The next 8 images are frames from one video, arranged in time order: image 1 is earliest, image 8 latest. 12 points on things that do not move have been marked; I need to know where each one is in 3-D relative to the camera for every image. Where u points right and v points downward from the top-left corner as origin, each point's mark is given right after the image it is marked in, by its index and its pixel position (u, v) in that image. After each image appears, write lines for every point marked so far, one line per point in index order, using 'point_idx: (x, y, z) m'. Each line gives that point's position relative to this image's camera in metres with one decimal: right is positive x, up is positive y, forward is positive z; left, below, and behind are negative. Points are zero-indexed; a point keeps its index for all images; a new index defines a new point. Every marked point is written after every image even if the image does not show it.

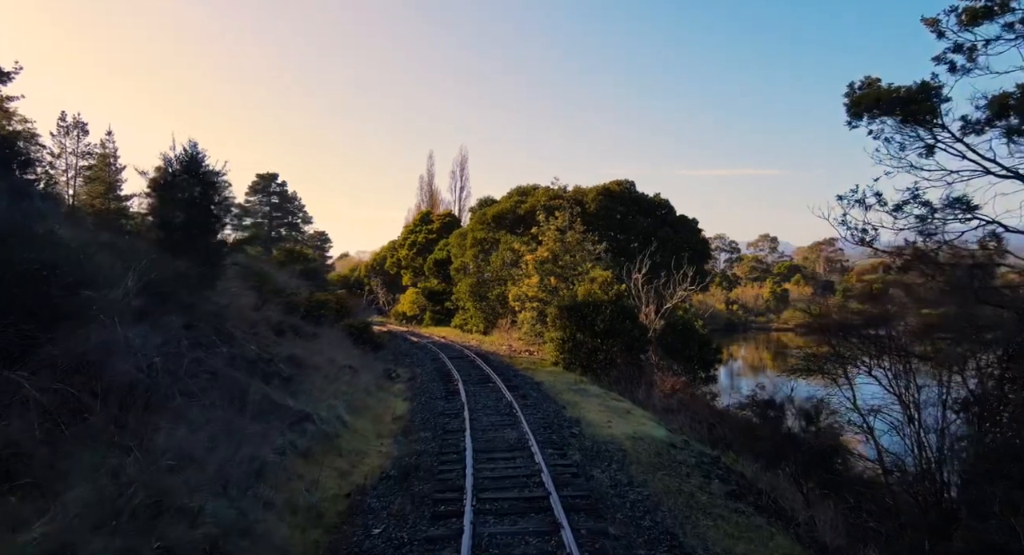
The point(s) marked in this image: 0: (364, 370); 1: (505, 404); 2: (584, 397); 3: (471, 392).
0: (-4.0, -2.6, +18.3) m
1: (-0.2, -2.9, +15.3) m
2: (+1.9, -3.2, +17.9) m
3: (-1.0, -2.9, +17.1) m
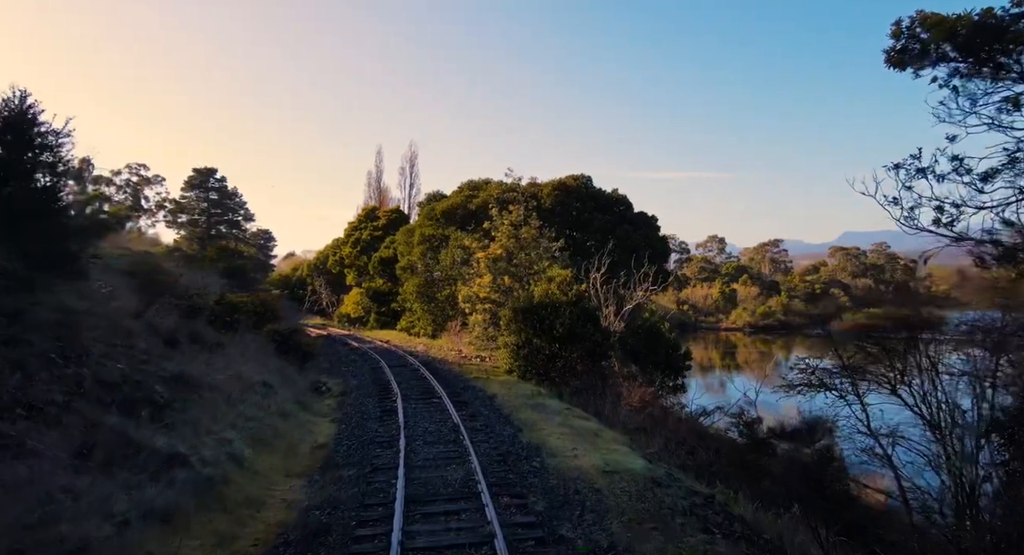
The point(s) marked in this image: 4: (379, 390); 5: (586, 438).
0: (-5.2, -2.5, +15.4) m
1: (-1.2, -2.9, +12.8) m
2: (+0.7, -3.2, +15.5) m
3: (-2.2, -2.9, +14.5) m
4: (-3.5, -3.0, +17.6) m
5: (+1.4, -3.2, +13.1) m
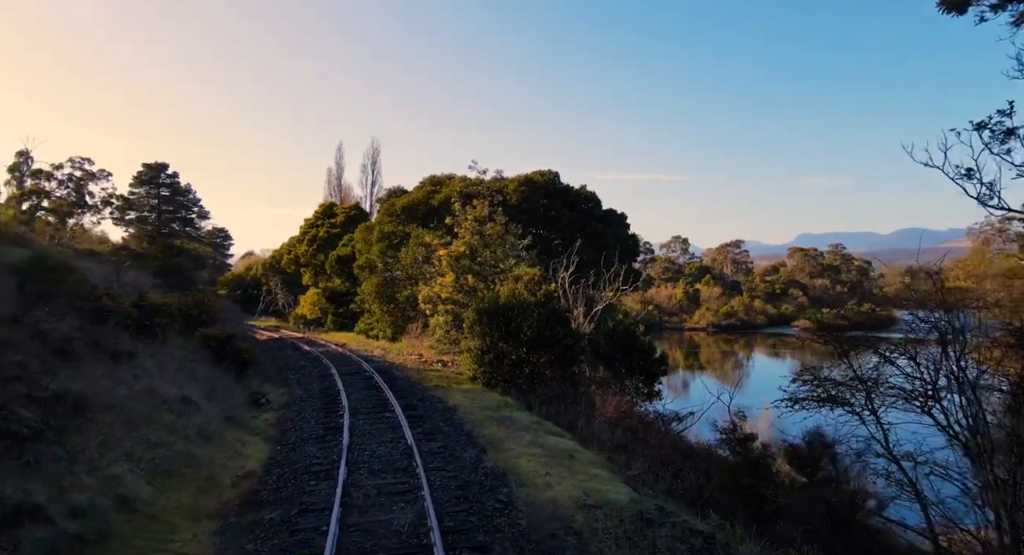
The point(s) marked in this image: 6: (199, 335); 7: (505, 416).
0: (-6.0, -2.5, +13.4) m
1: (-1.8, -2.8, +10.9) m
2: (0.0, -3.2, +13.8) m
3: (-2.9, -2.9, +12.6) m
4: (-4.4, -2.9, +15.7) m
5: (+0.8, -3.1, +11.4) m
6: (-8.1, -1.5, +17.3) m
7: (-0.2, -3.2, +15.6) m
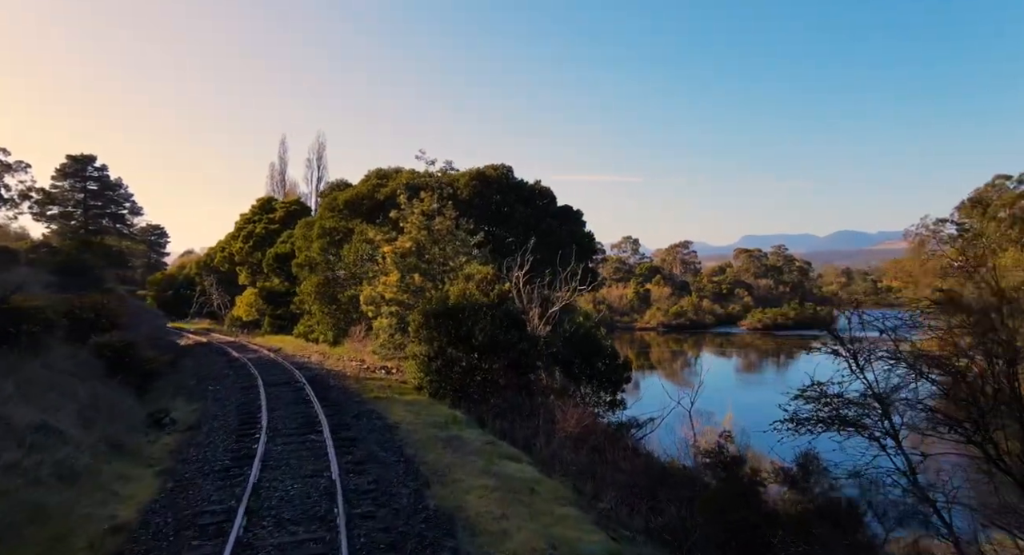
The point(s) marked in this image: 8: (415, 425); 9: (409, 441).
0: (-6.8, -2.4, +10.9) m
1: (-2.5, -2.8, +8.8) m
2: (-0.9, -3.1, +11.8) m
3: (-3.7, -2.8, +10.4) m
4: (-5.4, -2.9, +13.3) m
5: (+0.1, -3.1, +9.4) m
6: (-9.2, -1.4, +14.7) m
7: (-1.2, -3.2, +13.5) m
8: (-2.0, -3.1, +14.3) m
9: (-1.9, -3.1, +12.6) m
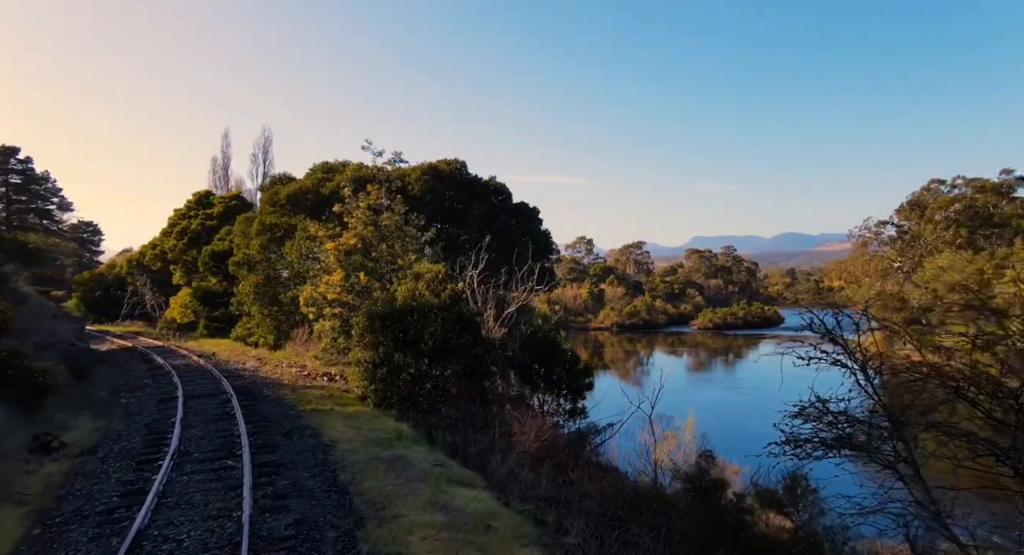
0: (-7.5, -2.4, +8.9) m
1: (-3.0, -2.8, +7.1) m
2: (-1.7, -3.1, +10.2) m
3: (-4.3, -2.8, +8.6) m
4: (-6.2, -2.9, +11.4) m
5: (-0.5, -3.1, +7.9) m
6: (-10.1, -1.4, +12.5) m
7: (-2.1, -3.1, +11.9) m
8: (-2.9, -3.1, +12.6) m
9: (-2.7, -3.0, +11.0) m
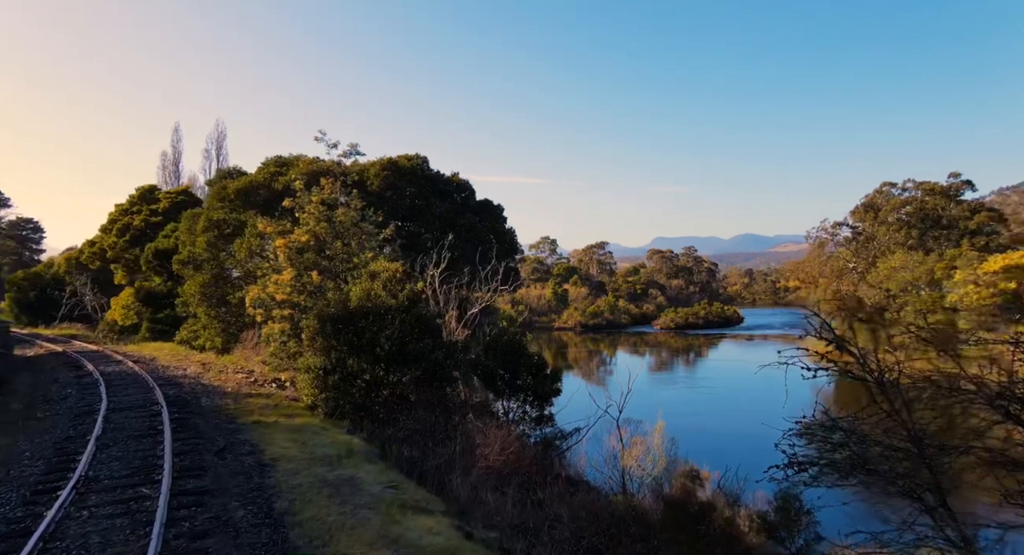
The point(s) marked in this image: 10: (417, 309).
0: (-7.9, -2.4, +7.3) m
1: (-3.3, -2.7, +5.7) m
2: (-2.2, -3.1, +8.9) m
3: (-4.7, -2.8, +7.2) m
4: (-6.8, -2.8, +9.9) m
5: (-0.9, -3.0, +6.7) m
6: (-10.8, -1.4, +10.8) m
7: (-2.7, -3.1, +10.6) m
8: (-3.6, -3.1, +11.3) m
9: (-3.3, -3.0, +9.6) m
10: (-2.4, -0.8, +17.0) m
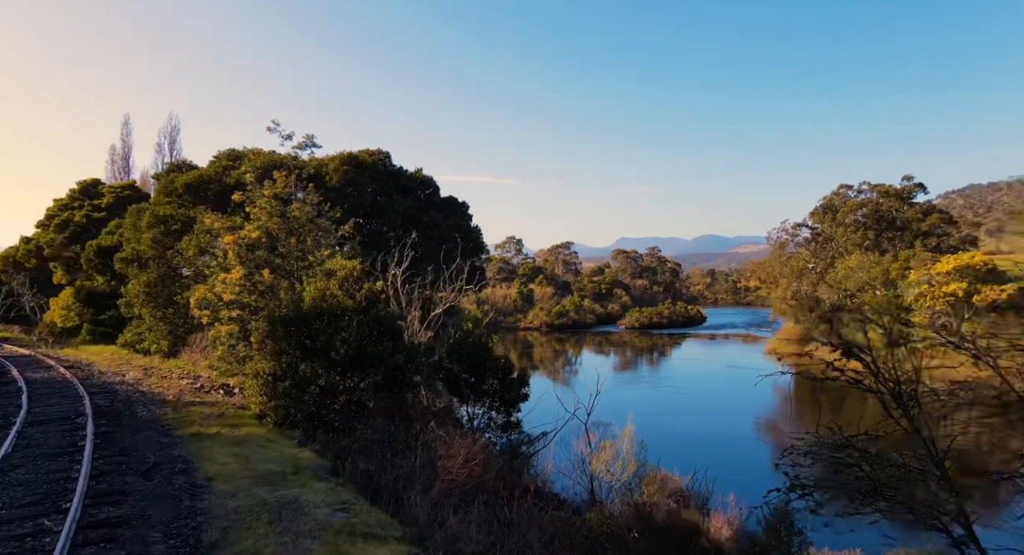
0: (-8.3, -2.3, +5.9) m
1: (-3.6, -2.7, +4.6) m
2: (-2.6, -3.0, +7.8) m
3: (-5.0, -2.7, +6.0) m
4: (-7.3, -2.8, +8.6) m
5: (-1.2, -3.0, +5.7) m
6: (-11.3, -1.3, +9.2) m
7: (-3.2, -3.1, +9.5) m
8: (-4.1, -3.1, +10.1) m
9: (-3.7, -3.0, +8.5) m
10: (-3.3, -0.8, +15.9) m
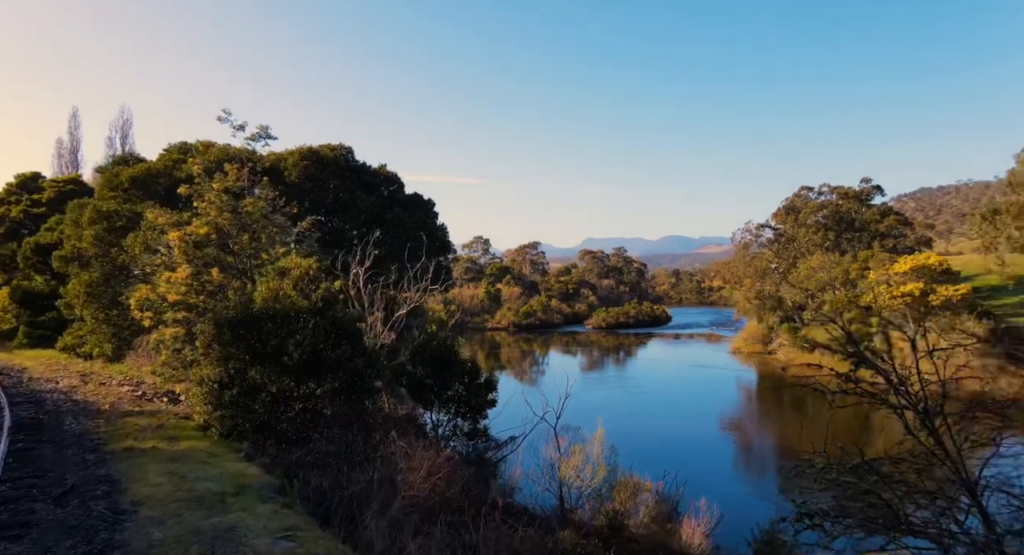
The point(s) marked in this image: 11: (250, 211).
0: (-8.5, -2.3, +4.6) m
1: (-3.8, -2.7, +3.5) m
2: (-2.9, -3.0, +6.7) m
3: (-5.3, -2.7, +4.8) m
4: (-7.6, -2.8, +7.3) m
5: (-1.5, -3.0, +4.7) m
6: (-11.7, -1.3, +7.8) m
7: (-3.6, -3.1, +8.4) m
8: (-4.6, -3.0, +8.9) m
9: (-4.1, -3.0, +7.3) m
10: (-4.0, -0.7, +14.8) m
11: (-7.8, +1.9, +19.9) m
